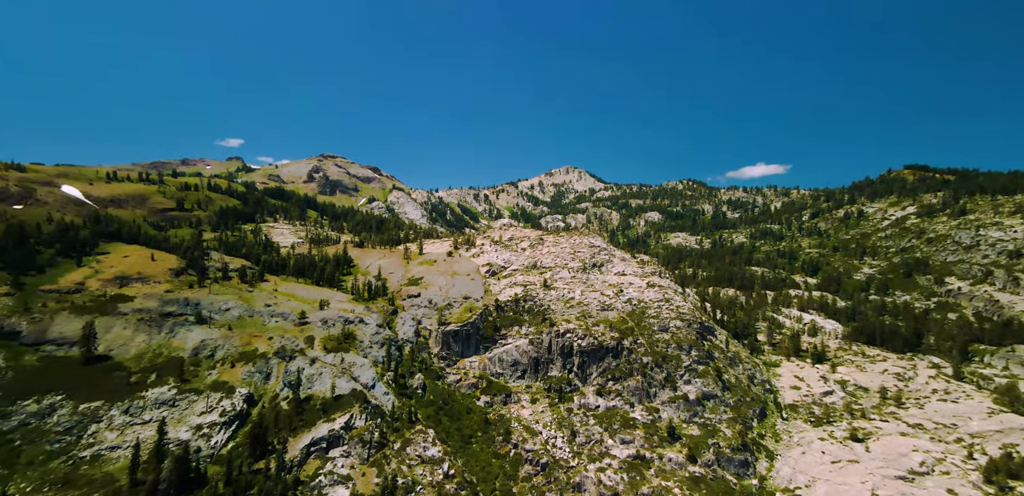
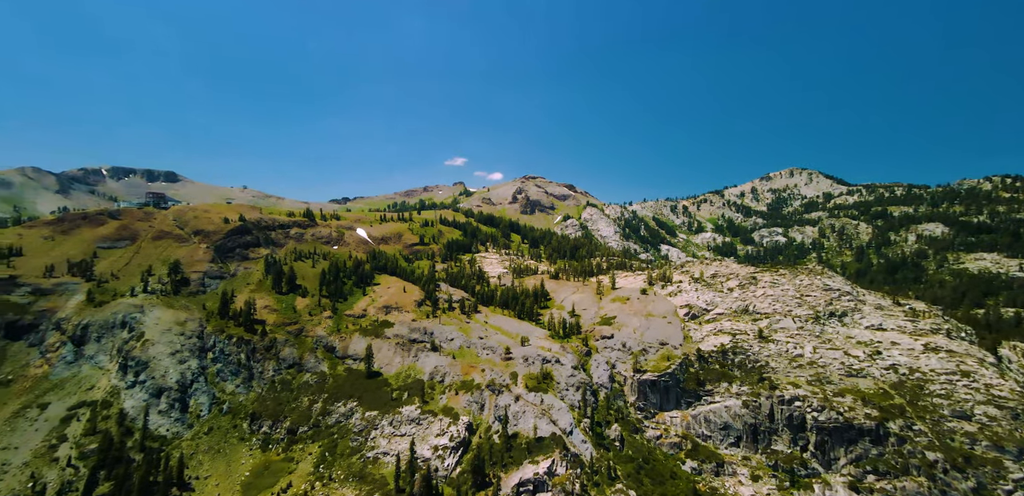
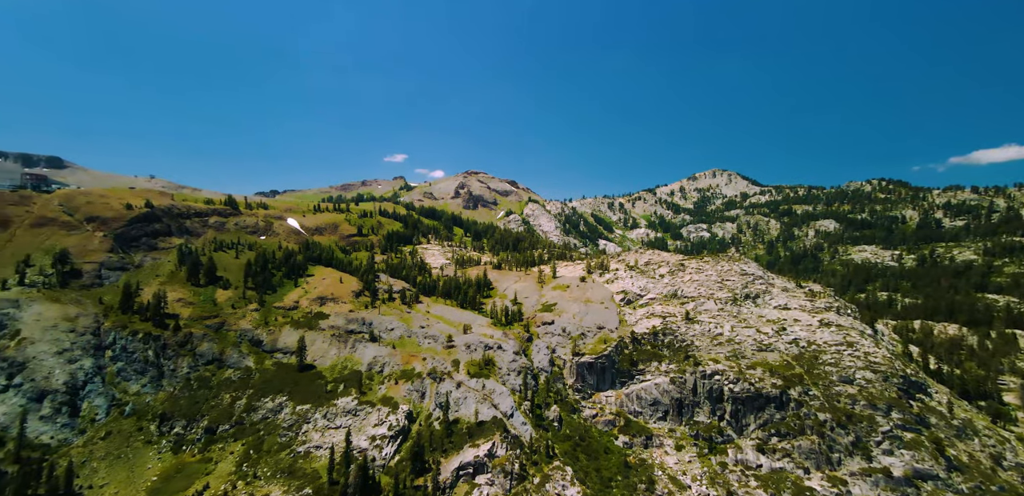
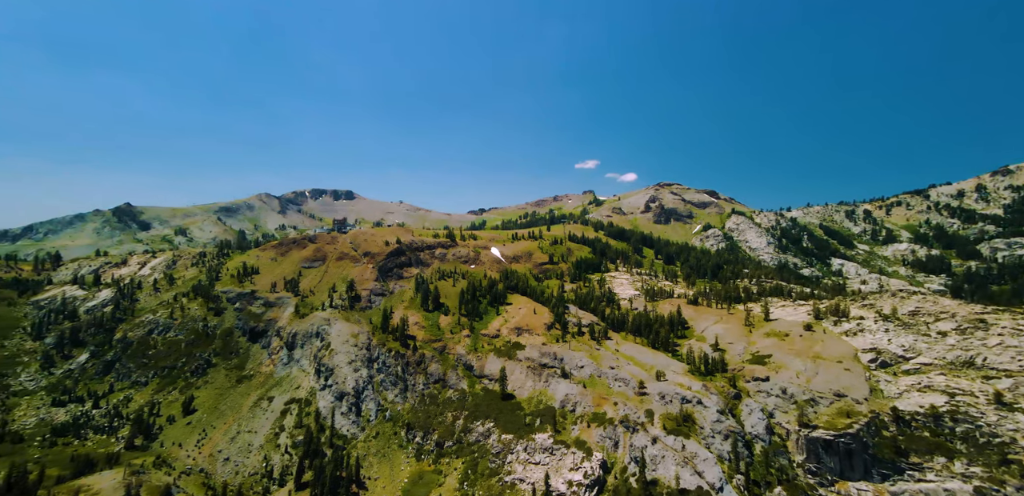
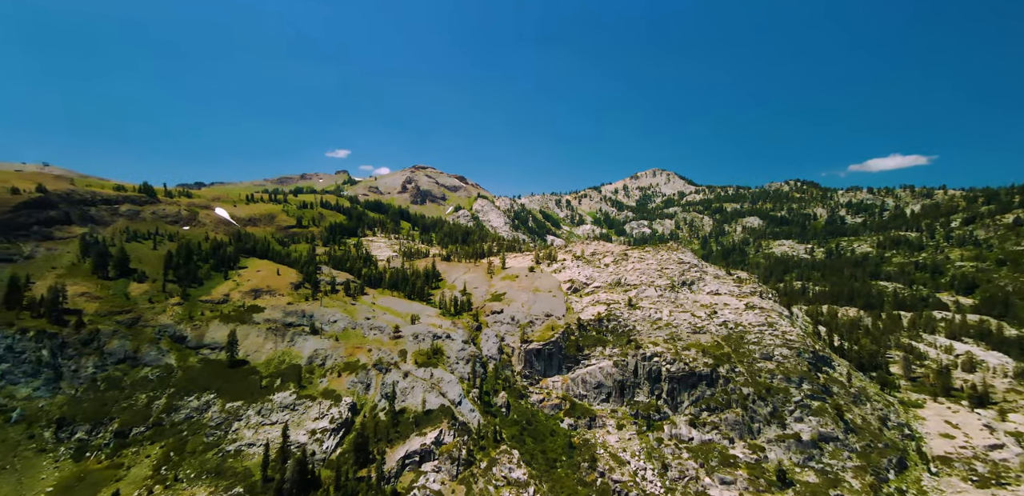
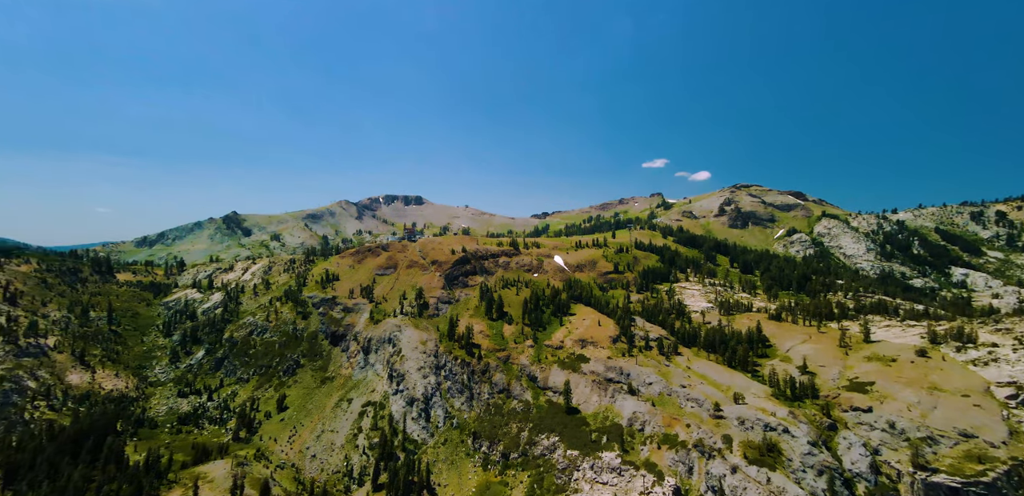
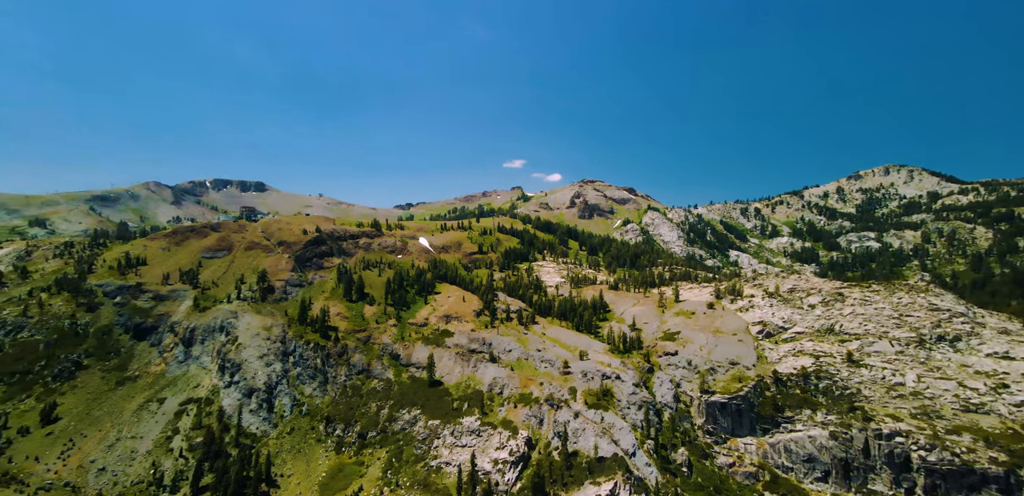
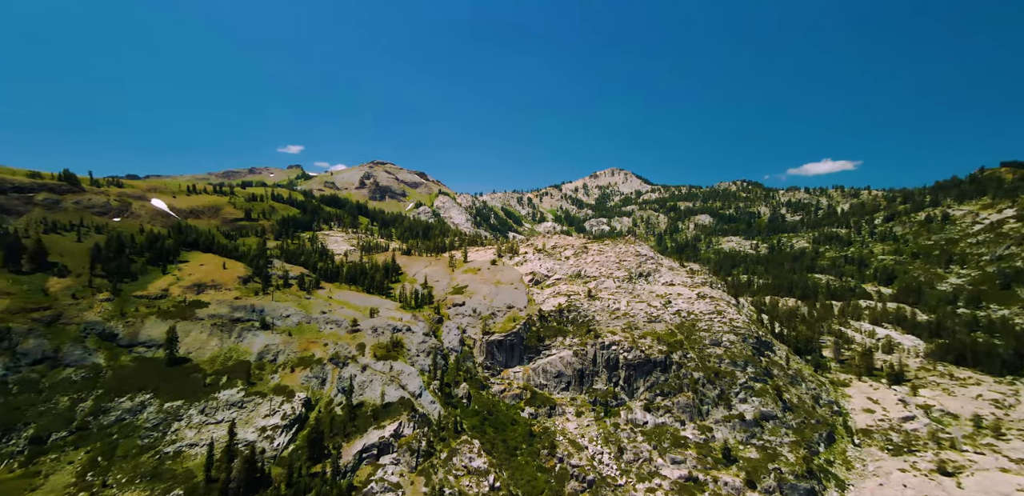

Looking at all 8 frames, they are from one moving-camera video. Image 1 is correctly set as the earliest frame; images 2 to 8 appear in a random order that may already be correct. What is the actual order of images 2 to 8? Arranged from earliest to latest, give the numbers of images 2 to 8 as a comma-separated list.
8, 5, 3, 2, 7, 4, 6
